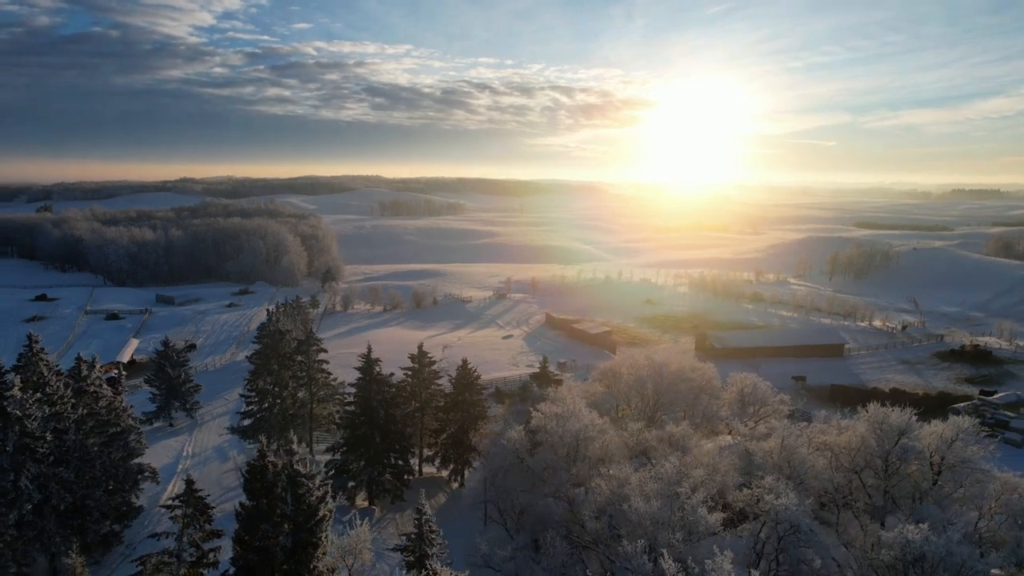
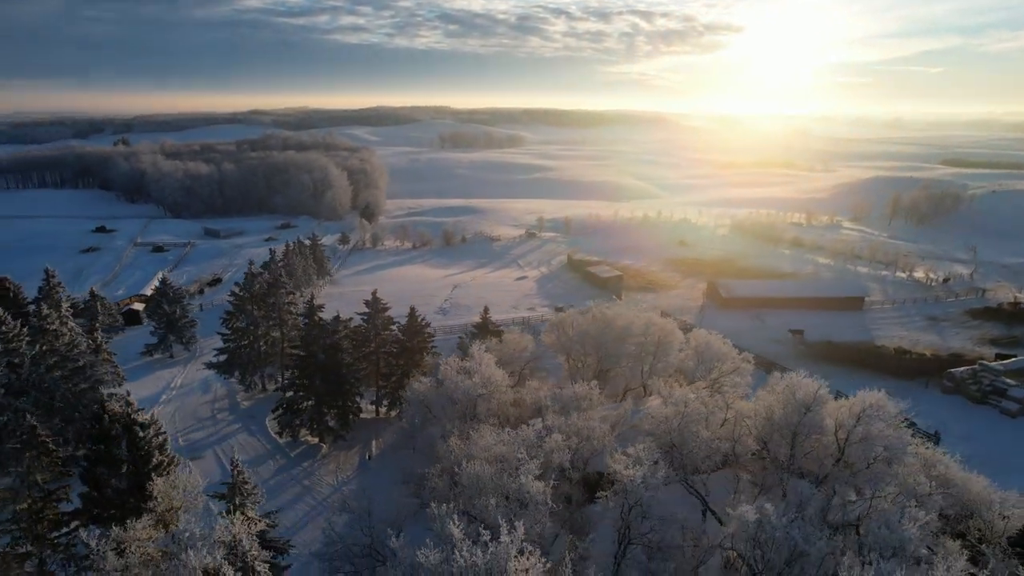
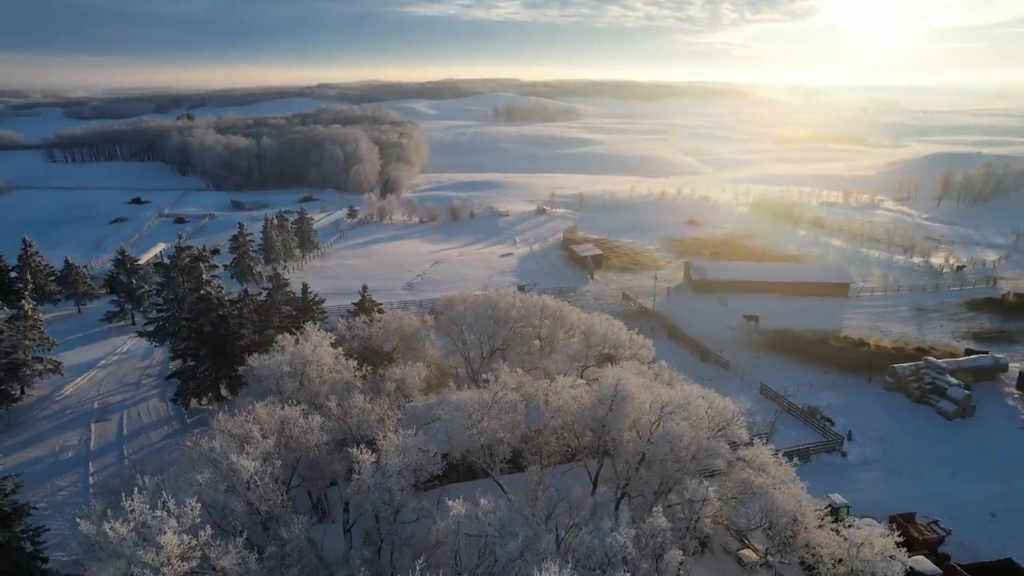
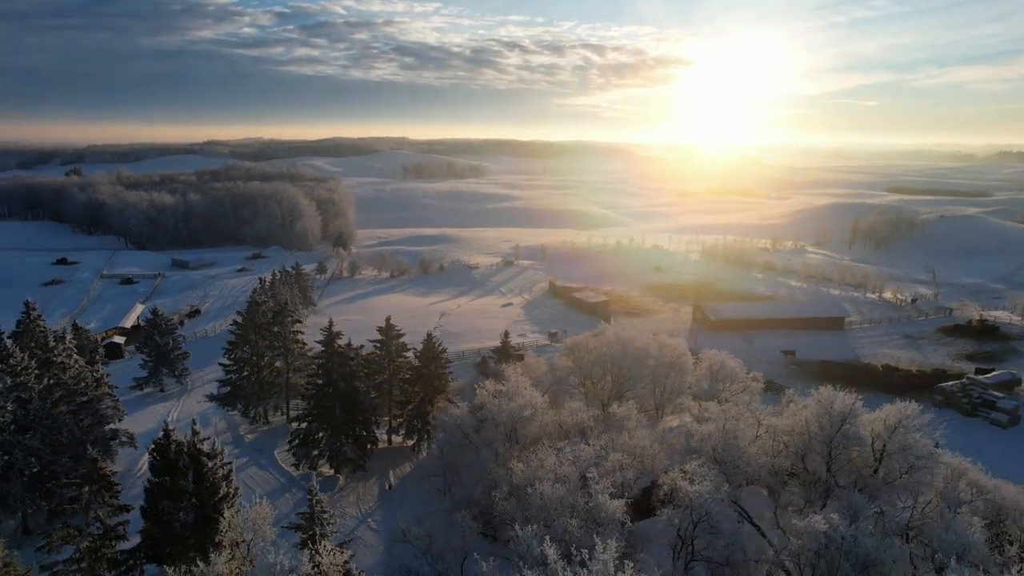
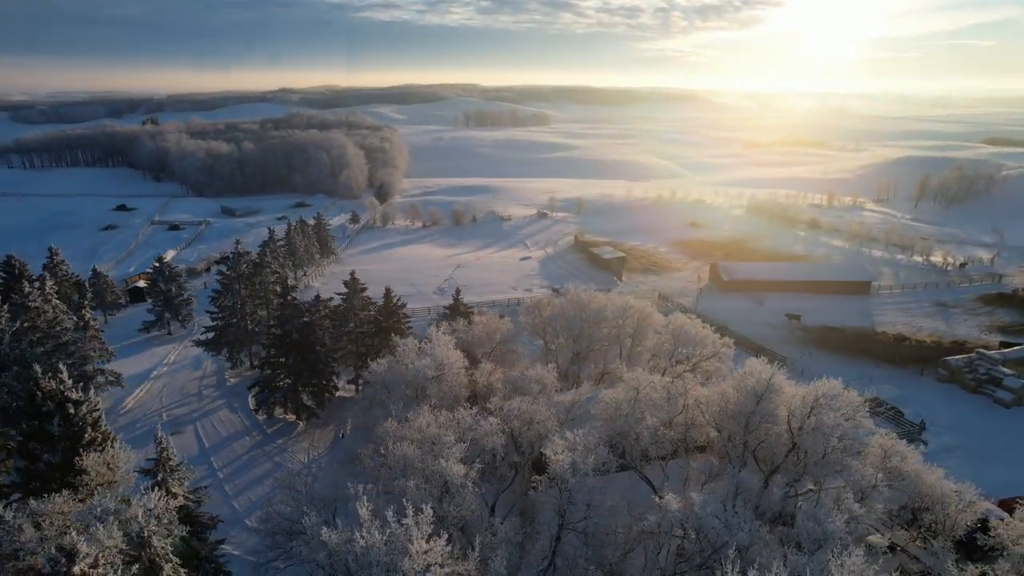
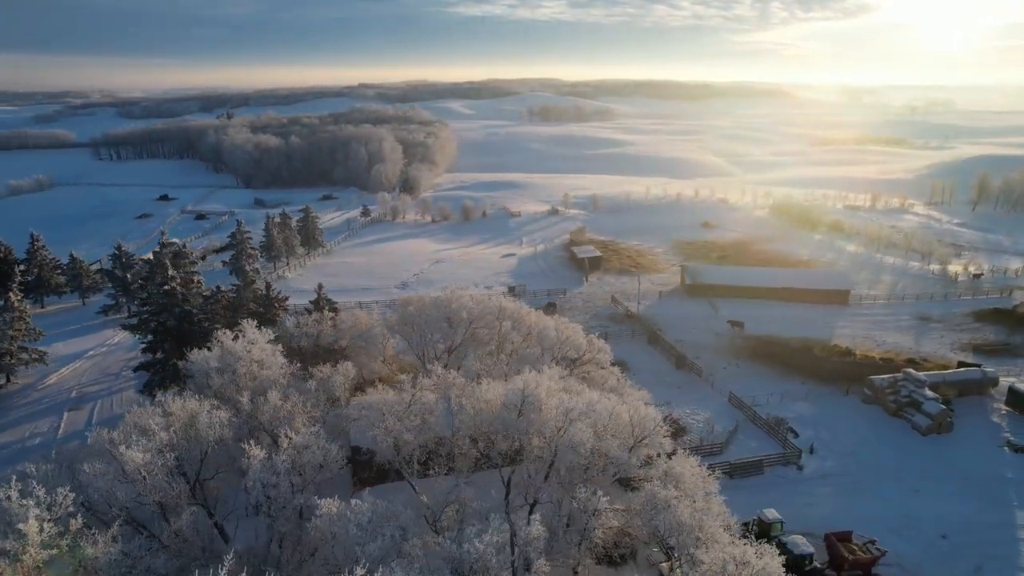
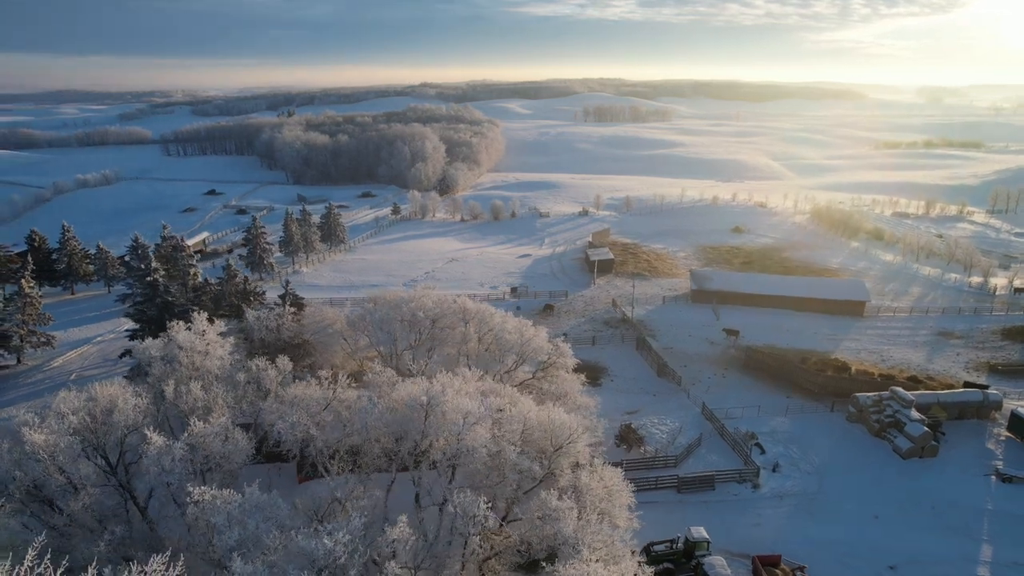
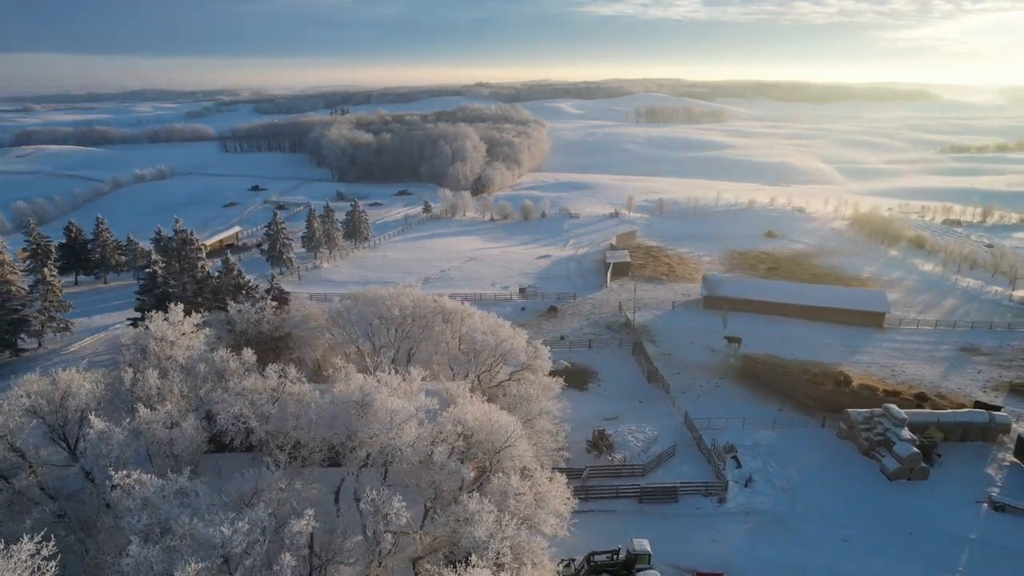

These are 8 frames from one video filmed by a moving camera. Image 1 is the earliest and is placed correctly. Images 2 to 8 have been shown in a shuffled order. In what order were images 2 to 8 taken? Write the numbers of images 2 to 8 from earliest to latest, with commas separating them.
4, 2, 5, 3, 6, 7, 8
